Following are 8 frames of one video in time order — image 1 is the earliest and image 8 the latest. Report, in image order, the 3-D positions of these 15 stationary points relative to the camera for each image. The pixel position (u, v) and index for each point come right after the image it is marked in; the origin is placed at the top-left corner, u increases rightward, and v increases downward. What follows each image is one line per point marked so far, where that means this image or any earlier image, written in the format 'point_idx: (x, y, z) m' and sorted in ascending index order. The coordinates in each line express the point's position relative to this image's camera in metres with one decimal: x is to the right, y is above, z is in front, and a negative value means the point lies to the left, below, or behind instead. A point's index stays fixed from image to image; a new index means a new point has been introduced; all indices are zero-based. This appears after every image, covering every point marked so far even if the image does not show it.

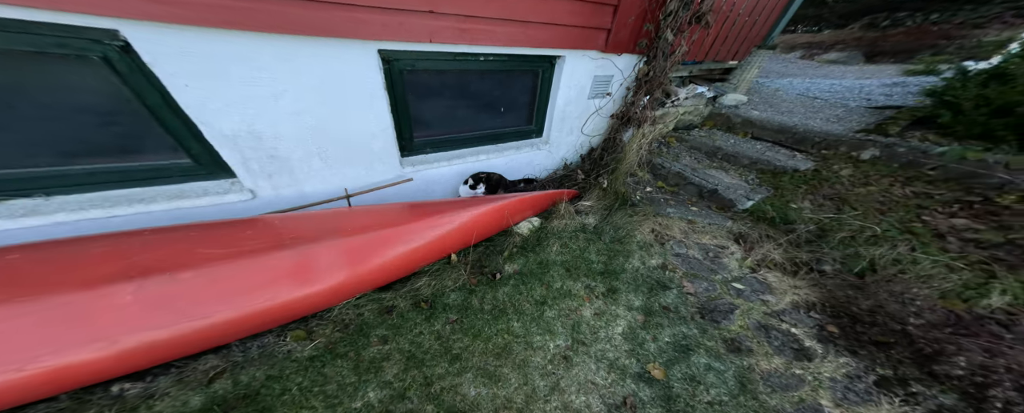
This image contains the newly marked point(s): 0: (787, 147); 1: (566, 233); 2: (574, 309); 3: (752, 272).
0: (+2.3, +0.5, +2.2) m
1: (+0.4, -0.2, +1.9) m
2: (+0.4, -0.5, +1.5) m
3: (+1.4, -0.4, +1.6) m
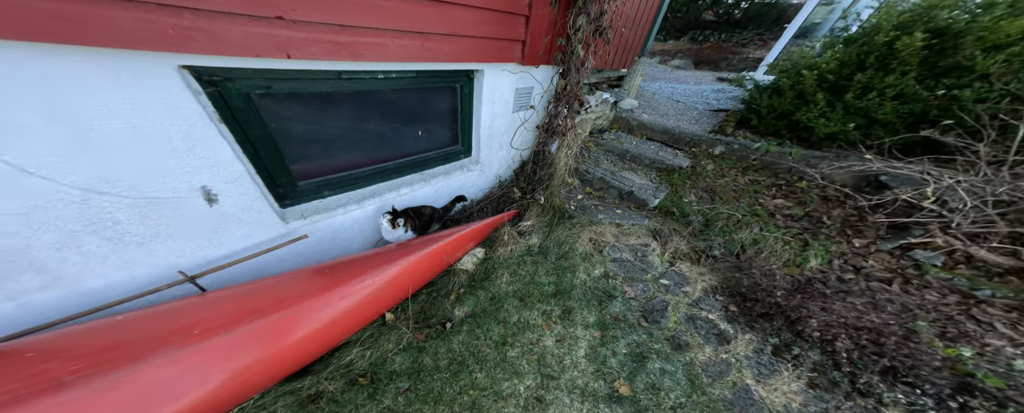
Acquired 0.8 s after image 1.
0: (+1.6, +0.6, +2.6) m
1: (0.0, -0.3, +1.8) m
2: (+0.2, -0.7, +1.4) m
3: (+1.1, -0.4, +1.8) m
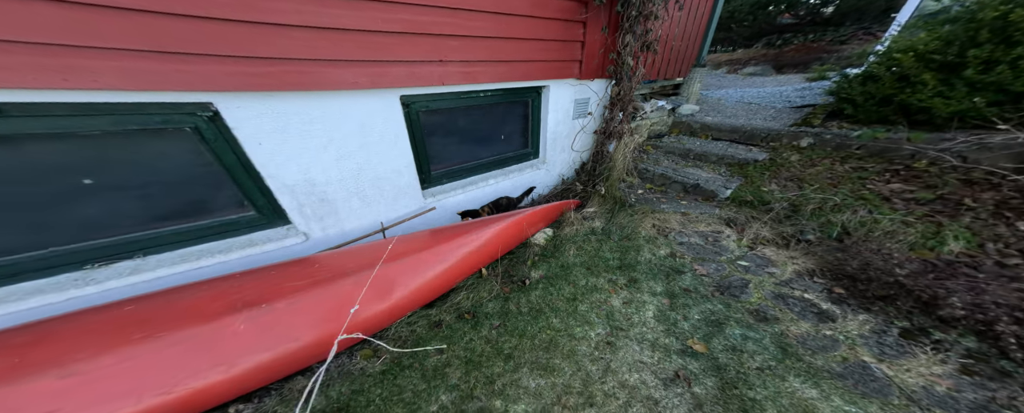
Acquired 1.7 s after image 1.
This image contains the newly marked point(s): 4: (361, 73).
0: (+2.2, +0.6, +2.5) m
1: (+0.5, -0.3, +2.0) m
2: (+0.6, -0.6, +1.5) m
3: (+1.6, -0.3, +1.7) m
4: (-0.8, +0.8, +1.5) m
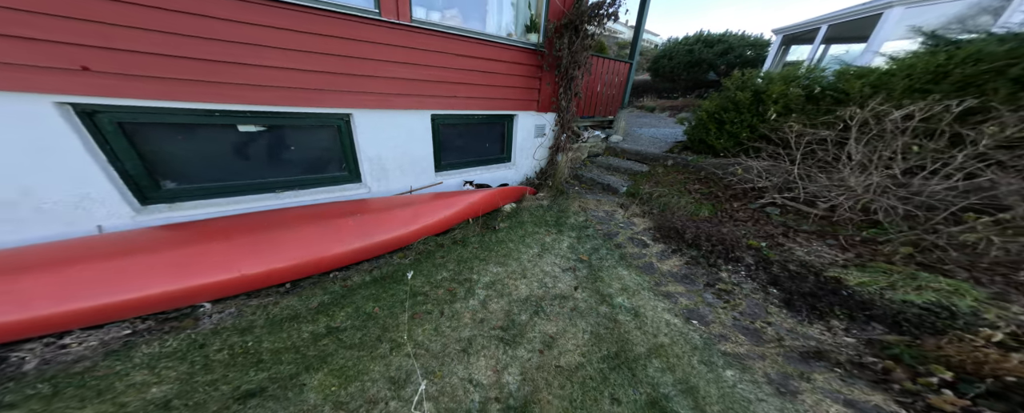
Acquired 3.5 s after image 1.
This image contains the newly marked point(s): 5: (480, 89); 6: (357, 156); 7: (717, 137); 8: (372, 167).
0: (+1.9, +0.6, +3.8) m
1: (+0.2, -0.1, +3.1) m
2: (+0.3, -0.3, +2.6) m
3: (+1.3, -0.2, +2.9) m
4: (-1.0, +1.0, +2.6) m
5: (-0.4, +1.3, +2.9) m
6: (-1.5, +0.4, +2.5) m
7: (+2.7, +0.9, +3.2) m
8: (-1.4, +0.3, +2.6) m
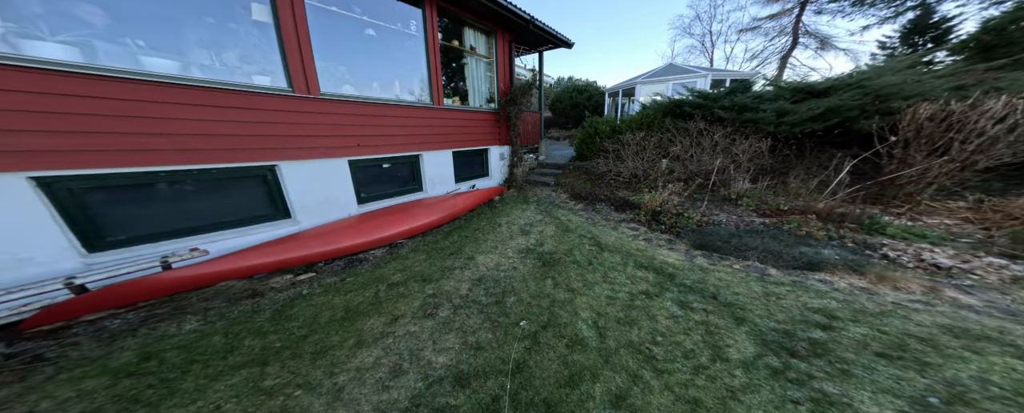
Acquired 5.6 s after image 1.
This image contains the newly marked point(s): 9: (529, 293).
0: (+1.2, +1.1, +7.1) m
1: (-0.1, +0.2, +5.8) m
2: (+0.2, 0.0, +5.4) m
3: (+1.0, +0.3, +6.0) m
4: (-1.3, +1.2, +5.0) m
5: (-0.8, +1.5, +5.5) m
6: (-1.7, +0.5, +4.8) m
7: (+2.1, +1.5, +6.8) m
8: (-1.6, +0.4, +4.9) m
9: (+0.2, -1.0, +2.9) m
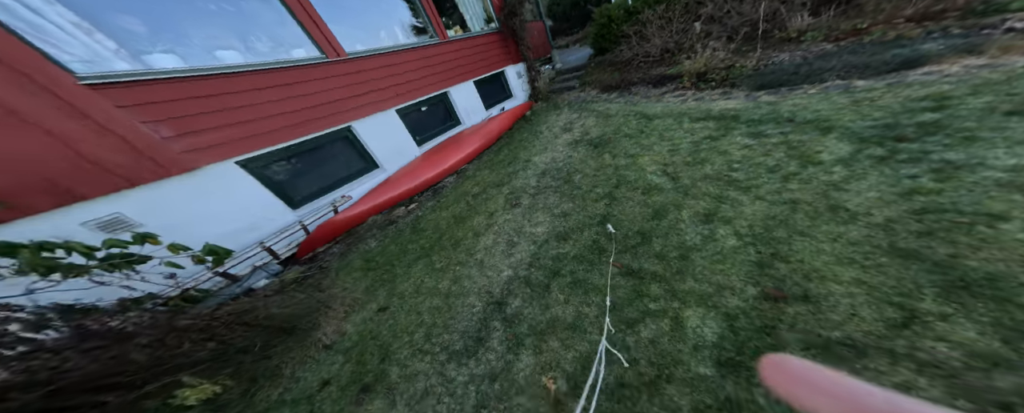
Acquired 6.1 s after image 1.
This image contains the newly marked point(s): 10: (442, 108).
0: (+1.7, +3.9, +6.5) m
1: (+0.7, +2.4, +5.7) m
2: (+0.9, +2.1, +5.3) m
3: (+1.6, +2.8, +5.6) m
4: (-0.9, +2.7, +4.9) m
5: (-0.5, +3.3, +5.2) m
6: (-1.1, +1.9, +4.9) m
7: (+2.3, +4.4, +5.9) m
8: (-0.9, +1.9, +5.0) m
9: (+1.0, +0.5, +3.2) m
10: (-1.3, +1.9, +4.7) m
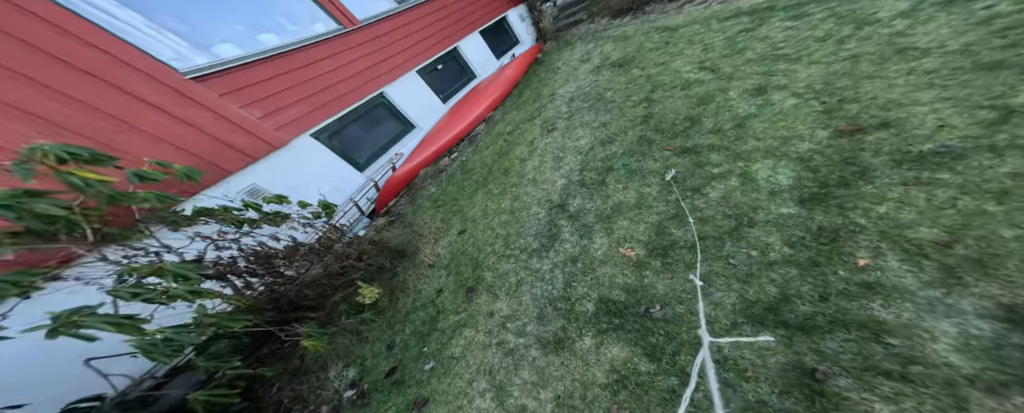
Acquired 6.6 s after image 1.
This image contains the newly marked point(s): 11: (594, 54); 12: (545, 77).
0: (+1.6, +5.3, +6.1) m
1: (+0.8, +3.5, +5.5) m
2: (+1.1, +3.3, +5.1) m
3: (+1.7, +4.1, +5.4) m
4: (-0.8, +3.5, +4.8) m
5: (-0.5, +4.2, +5.1) m
6: (-0.8, +2.7, +4.9) m
7: (+2.2, +5.8, +5.5) m
8: (-0.7, +2.7, +5.0) m
9: (+1.4, +1.5, +3.2) m
10: (-1.0, +2.6, +4.7) m
11: (+1.3, +2.5, +4.2) m
12: (+0.6, +2.2, +4.4) m
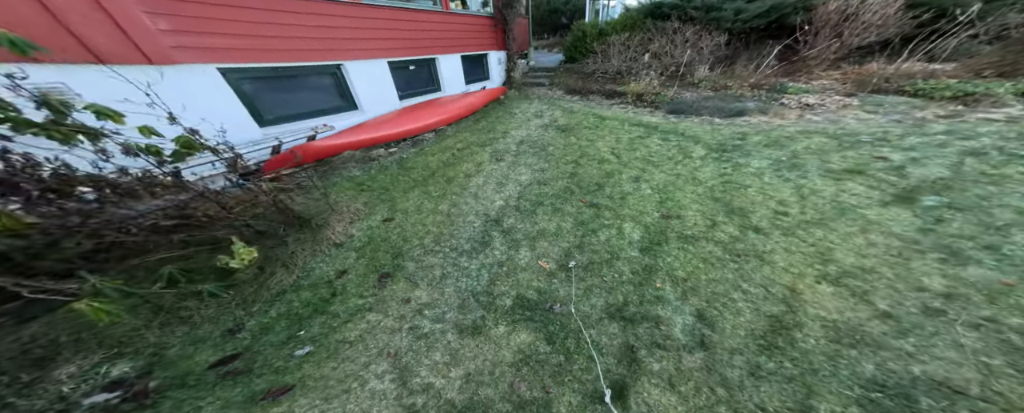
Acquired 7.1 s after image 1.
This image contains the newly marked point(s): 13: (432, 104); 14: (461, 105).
0: (+0.7, +4.6, +7.4) m
1: (-0.2, +3.1, +6.4) m
2: (+0.2, +2.8, +6.1) m
3: (+0.8, +3.4, +6.6) m
4: (-1.4, +3.5, +5.2) m
5: (-1.1, +4.1, +5.6) m
6: (-1.6, +2.7, +5.2) m
7: (+1.5, +5.0, +7.1) m
8: (-1.5, +2.7, +5.3) m
9: (+0.7, +1.1, +4.2) m
10: (-1.8, +2.7, +4.9) m
11: (+0.5, +2.0, +5.3) m
12: (-0.3, +1.9, +5.2) m
13: (-1.5, +1.9, +4.8) m
14: (-1.0, +2.0, +5.0) m
